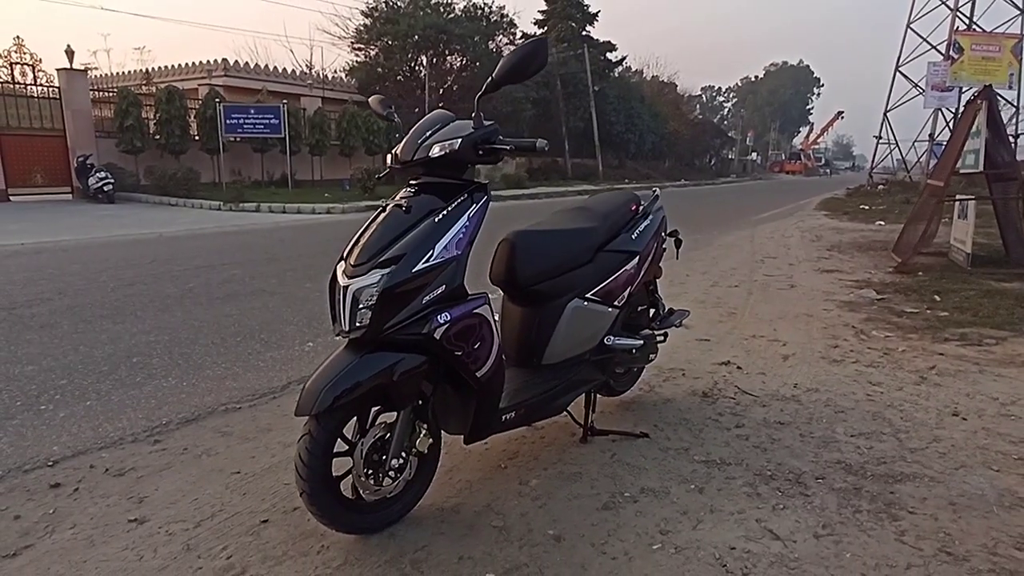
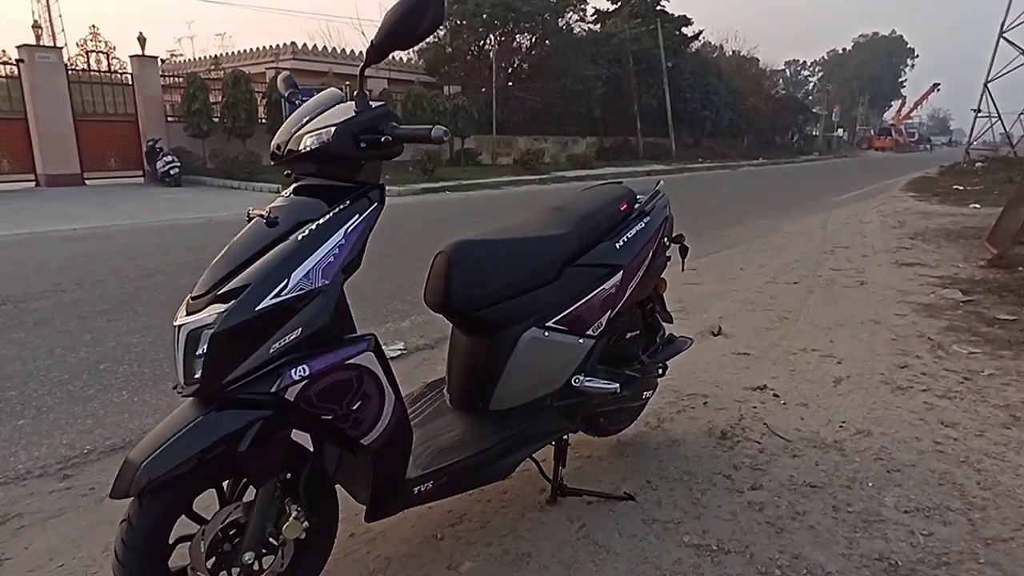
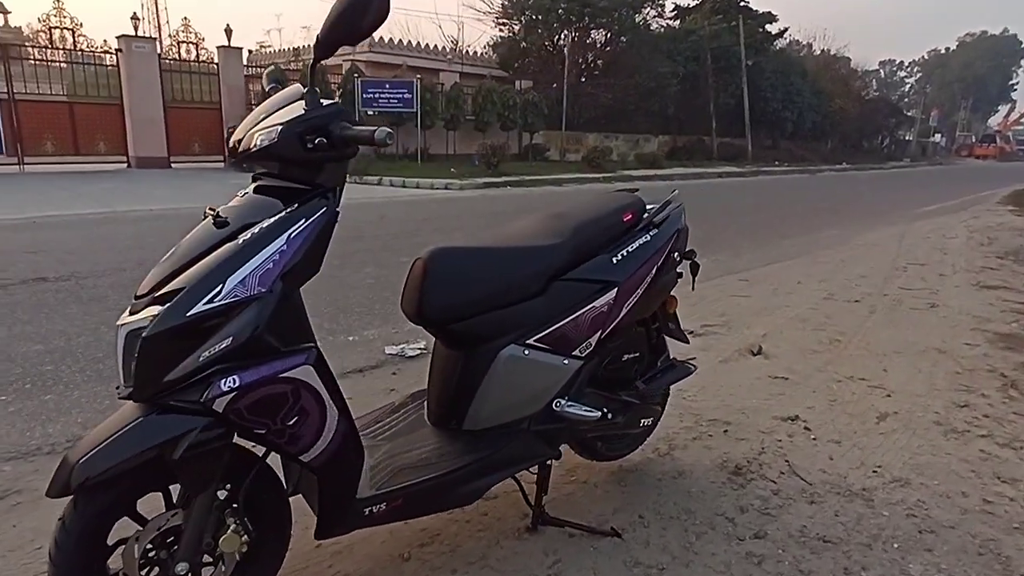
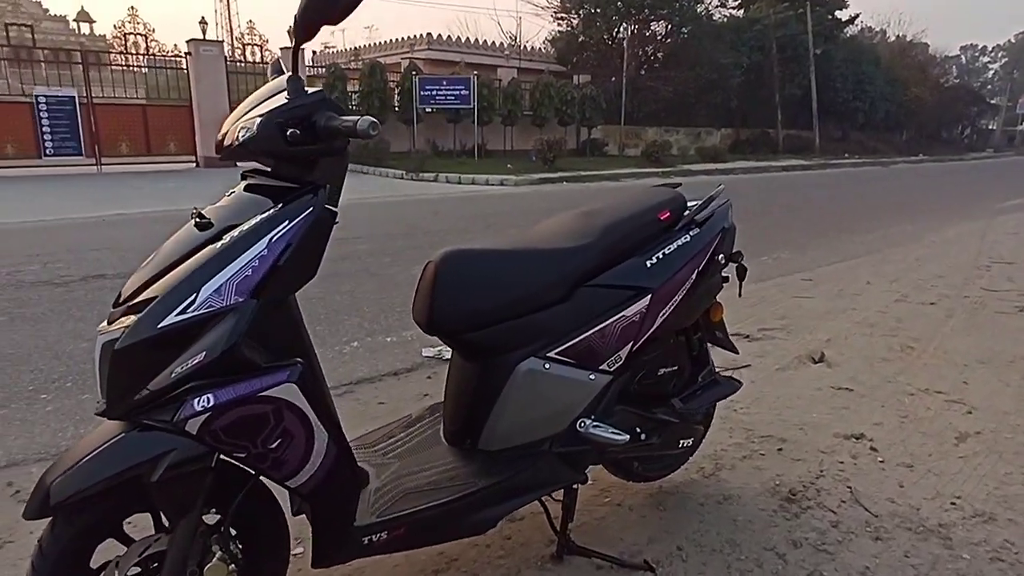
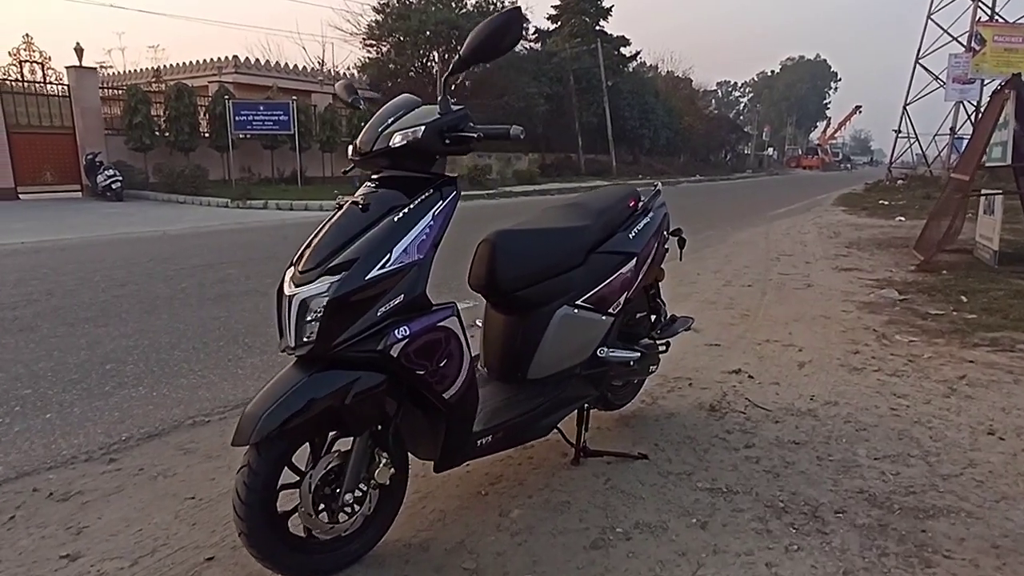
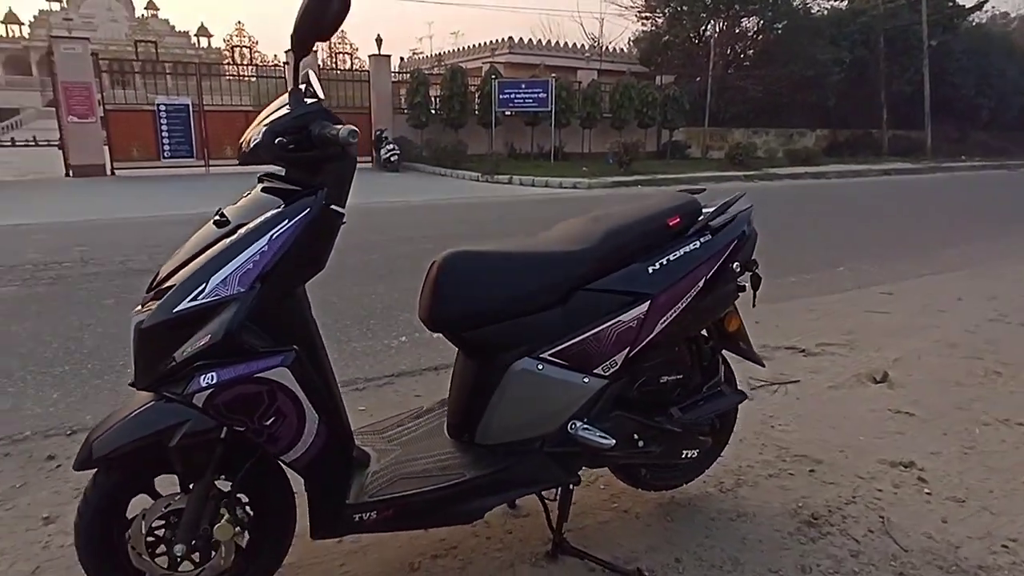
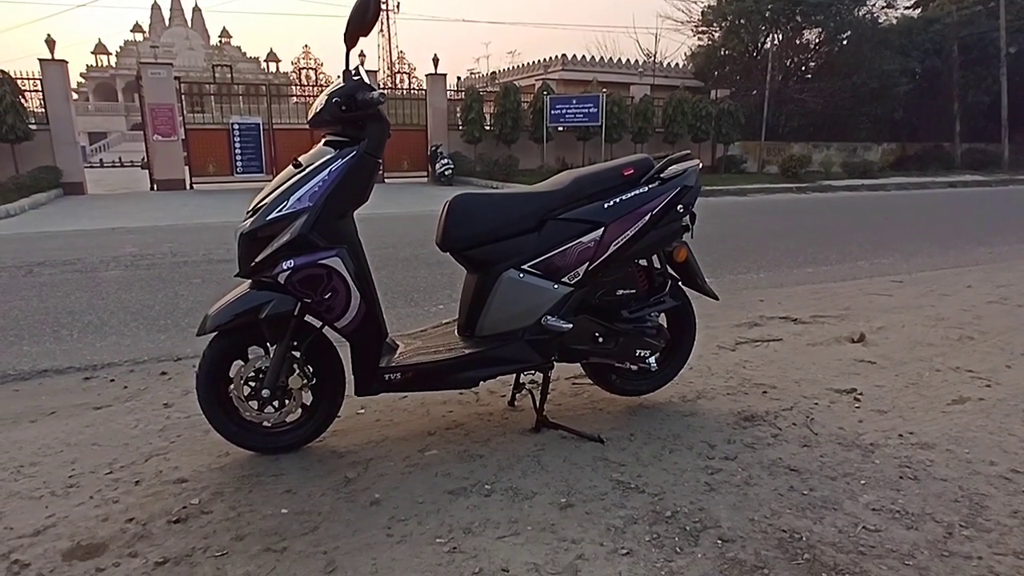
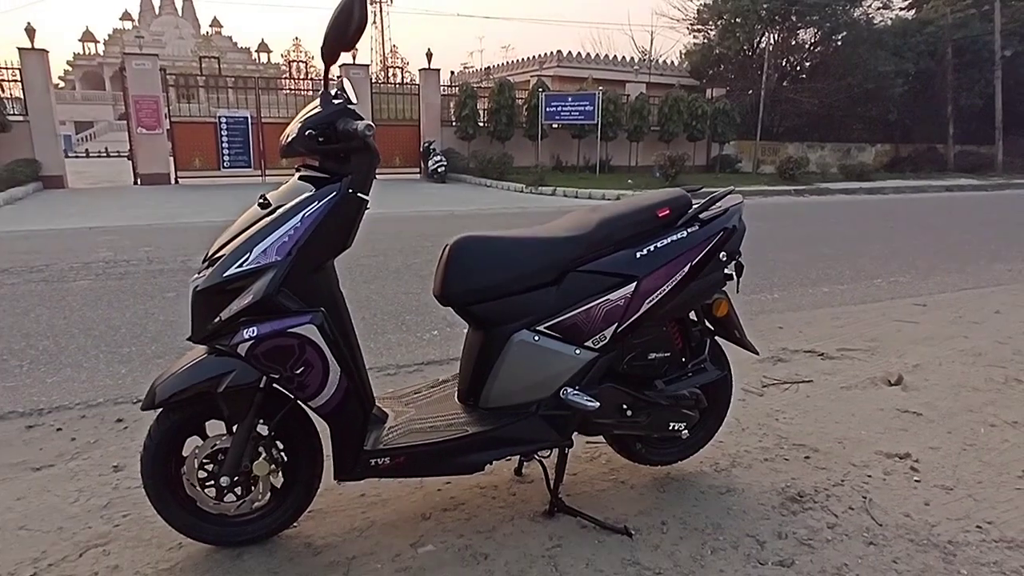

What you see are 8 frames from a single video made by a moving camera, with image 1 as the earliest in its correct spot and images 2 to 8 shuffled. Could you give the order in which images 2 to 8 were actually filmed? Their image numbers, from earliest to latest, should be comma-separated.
5, 2, 3, 4, 6, 8, 7
